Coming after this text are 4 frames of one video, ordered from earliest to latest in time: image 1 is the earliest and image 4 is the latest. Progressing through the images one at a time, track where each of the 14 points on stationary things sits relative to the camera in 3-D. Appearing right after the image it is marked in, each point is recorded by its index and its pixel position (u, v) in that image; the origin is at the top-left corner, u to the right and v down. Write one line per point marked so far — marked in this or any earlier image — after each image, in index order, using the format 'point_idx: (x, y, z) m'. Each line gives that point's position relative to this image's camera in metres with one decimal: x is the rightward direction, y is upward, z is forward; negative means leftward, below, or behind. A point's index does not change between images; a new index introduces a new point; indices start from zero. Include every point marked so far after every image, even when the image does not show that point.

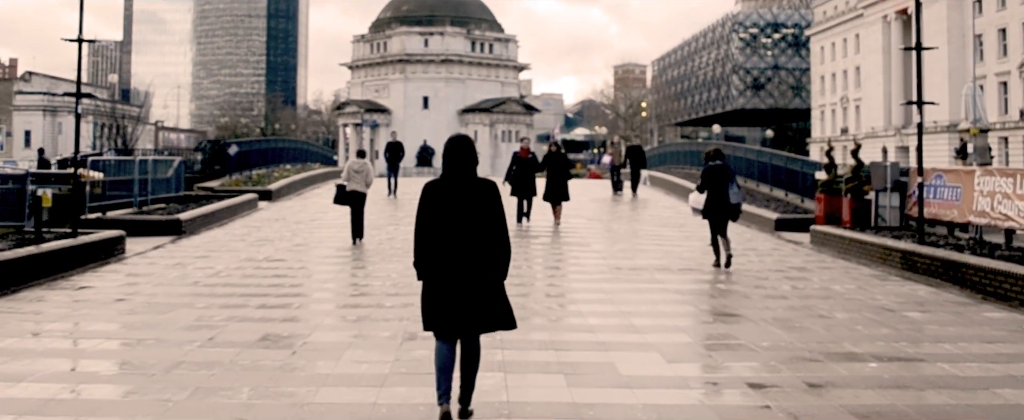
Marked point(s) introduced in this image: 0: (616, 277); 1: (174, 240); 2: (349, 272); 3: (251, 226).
0: (+1.5, -0.9, +12.3) m
1: (-6.1, -0.6, +16.8) m
2: (-2.3, -0.9, +12.6) m
3: (-5.4, -0.3, +19.3) m
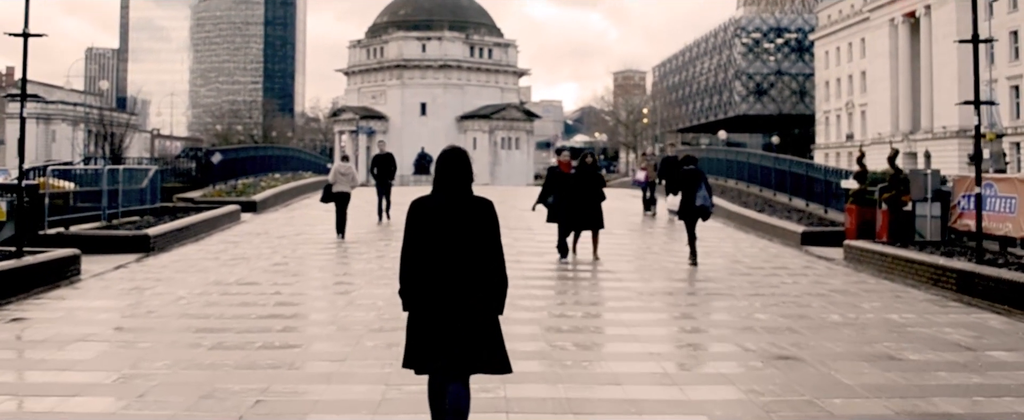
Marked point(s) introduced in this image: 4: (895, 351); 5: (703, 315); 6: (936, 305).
0: (+1.5, -1.1, +10.6) m
1: (-6.1, -0.8, +15.2) m
2: (-2.2, -1.1, +11.0) m
3: (-5.4, -0.6, +17.6) m
4: (+3.5, -1.3, +8.3) m
5: (+2.1, -1.1, +10.2) m
6: (+5.1, -1.1, +11.1) m
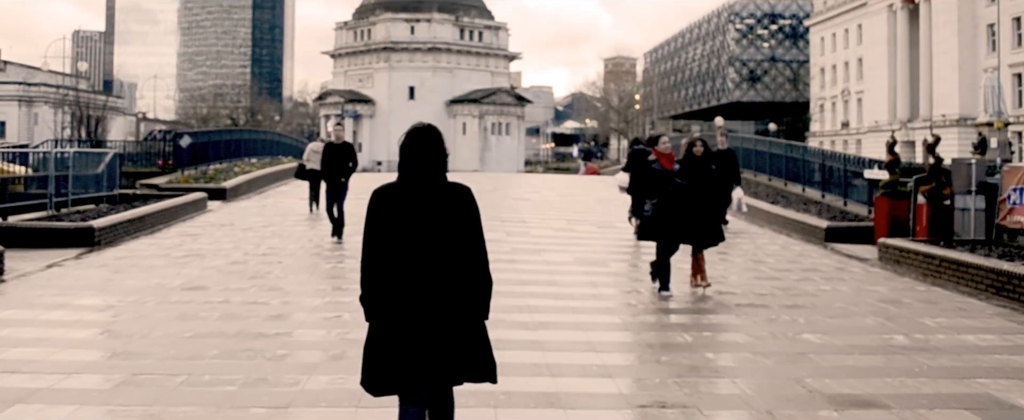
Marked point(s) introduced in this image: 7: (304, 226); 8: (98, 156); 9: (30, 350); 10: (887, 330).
0: (+1.5, -1.1, +8.8) m
1: (-6.2, -0.6, +13.3) m
2: (-2.3, -1.0, +9.1) m
3: (-5.5, -0.4, +15.7) m
4: (+3.4, -1.3, +6.5) m
5: (+2.1, -1.1, +8.4) m
6: (+5.1, -1.1, +9.4) m
7: (-3.9, -0.3, +17.2) m
8: (-8.6, +1.1, +19.0) m
9: (-4.0, -1.1, +7.6) m
10: (+3.5, -1.1, +8.7) m
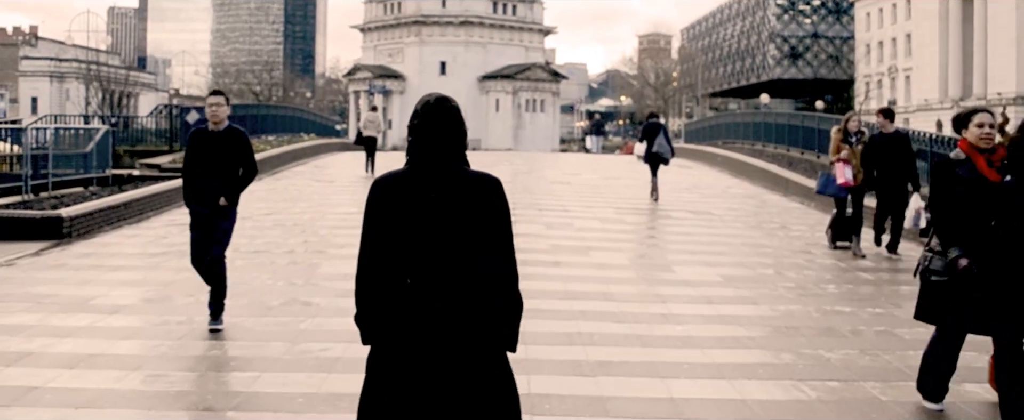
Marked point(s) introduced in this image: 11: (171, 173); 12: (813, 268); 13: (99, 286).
0: (+1.8, -1.1, +6.5) m
1: (-5.7, -0.5, +11.2) m
2: (-1.9, -1.0, +7.0) m
3: (-4.9, -0.2, +13.6) m
4: (+3.7, -1.3, +4.1) m
5: (+2.4, -1.1, +6.1) m
6: (+5.4, -1.1, +6.9) m
7: (-3.2, -0.1, +15.1) m
8: (-7.8, +1.4, +17.0) m
9: (-3.7, -1.1, +5.4) m
10: (+3.8, -1.1, +6.3) m
11: (-7.1, +0.8, +19.2) m
12: (+3.5, -0.7, +10.7) m
13: (-4.0, -0.7, +9.1) m
